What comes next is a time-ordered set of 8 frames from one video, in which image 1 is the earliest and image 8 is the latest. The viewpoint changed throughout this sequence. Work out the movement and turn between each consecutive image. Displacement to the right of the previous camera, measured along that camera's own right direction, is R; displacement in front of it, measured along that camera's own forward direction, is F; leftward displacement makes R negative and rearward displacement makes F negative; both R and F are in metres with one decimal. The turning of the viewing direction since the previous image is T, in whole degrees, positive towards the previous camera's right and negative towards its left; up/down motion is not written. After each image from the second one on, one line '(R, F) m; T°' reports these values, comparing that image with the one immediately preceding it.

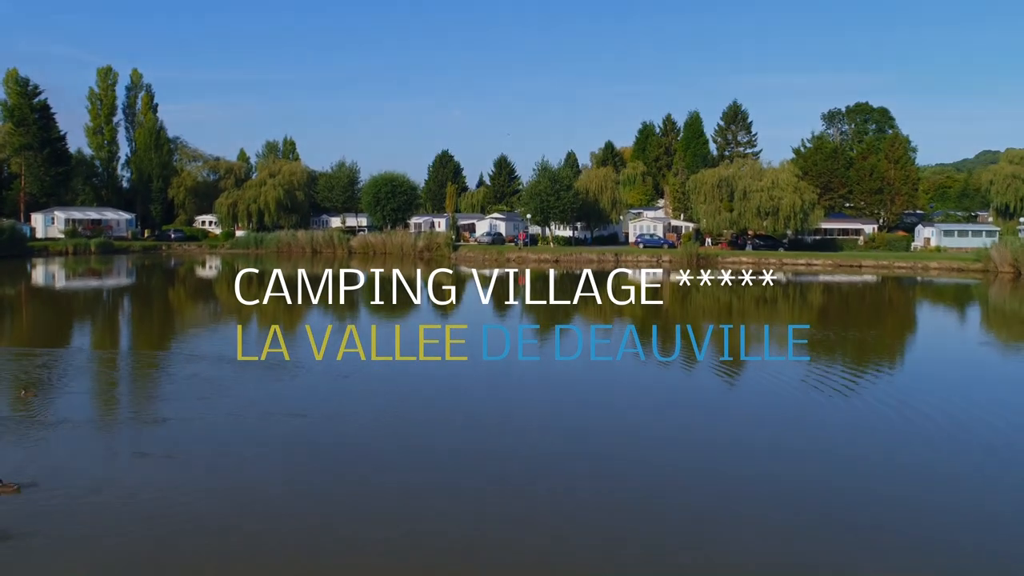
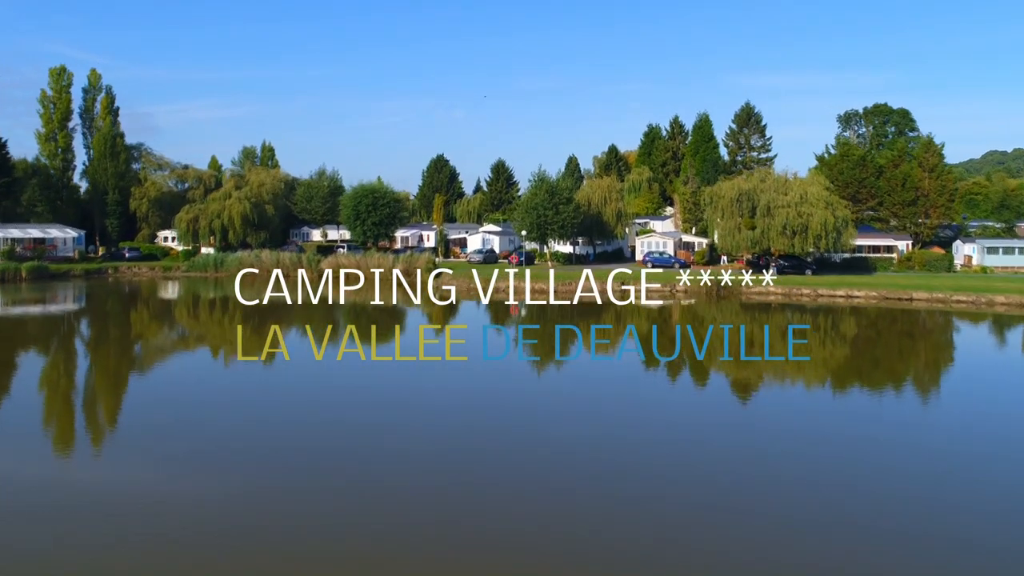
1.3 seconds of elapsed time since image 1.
(+0.6, +5.9) m; 0°
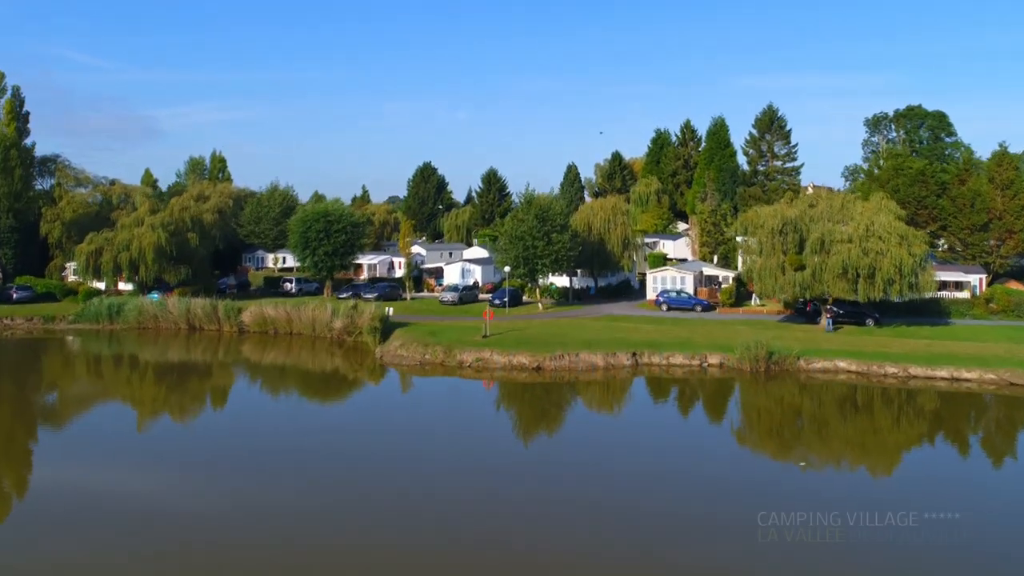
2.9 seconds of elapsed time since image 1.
(+1.1, +10.1) m; 0°
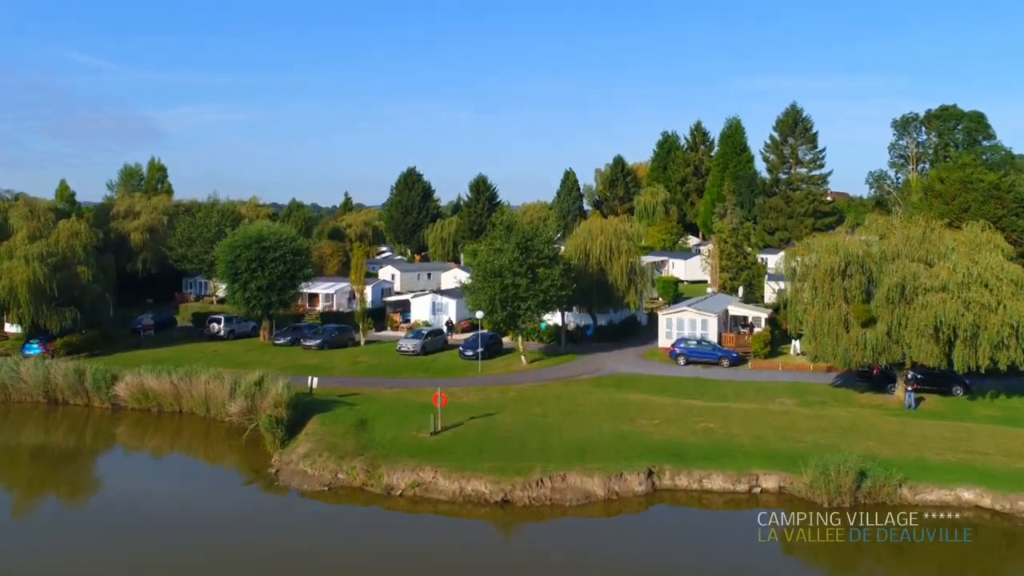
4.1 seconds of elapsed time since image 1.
(+1.2, +9.0) m; 0°
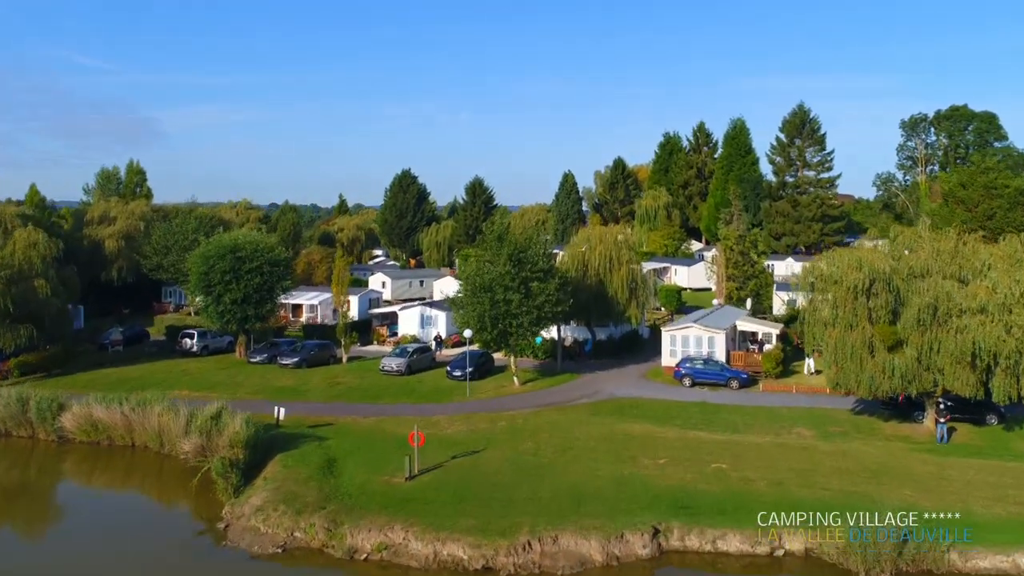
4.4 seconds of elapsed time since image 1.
(+0.4, +2.5) m; 0°
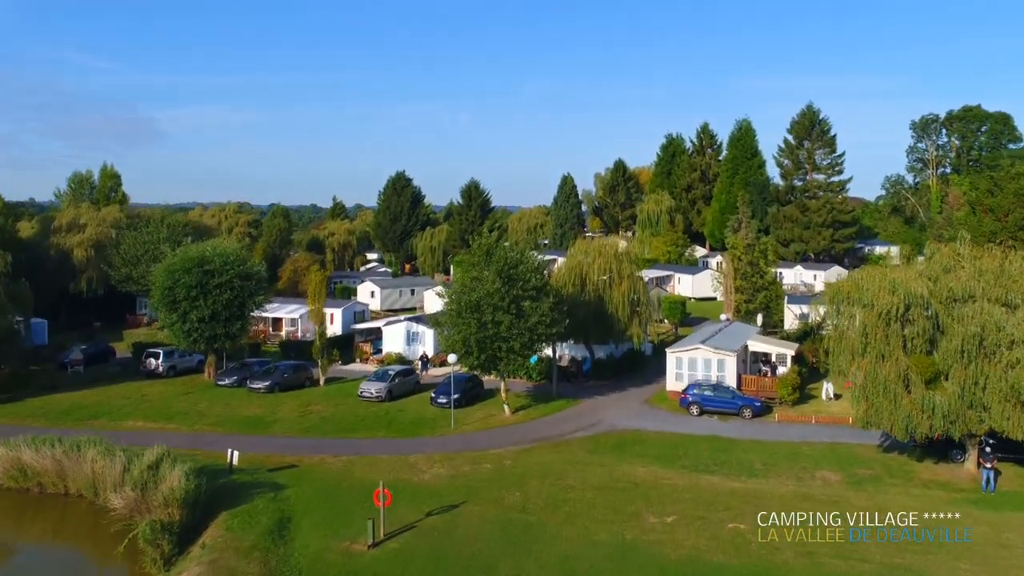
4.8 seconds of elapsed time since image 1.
(+0.4, +2.8) m; 0°
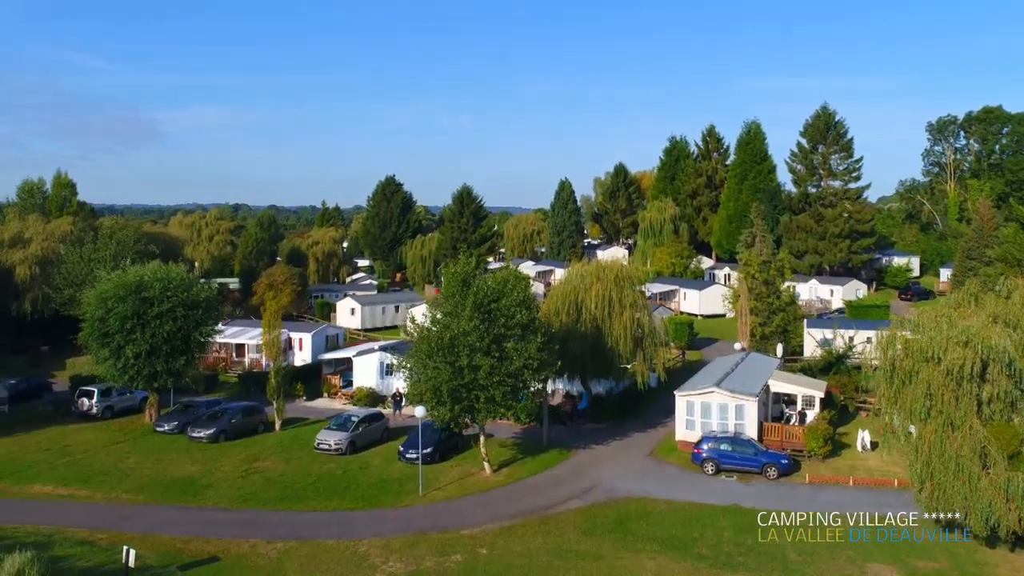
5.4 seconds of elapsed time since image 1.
(+0.6, +4.3) m; 0°
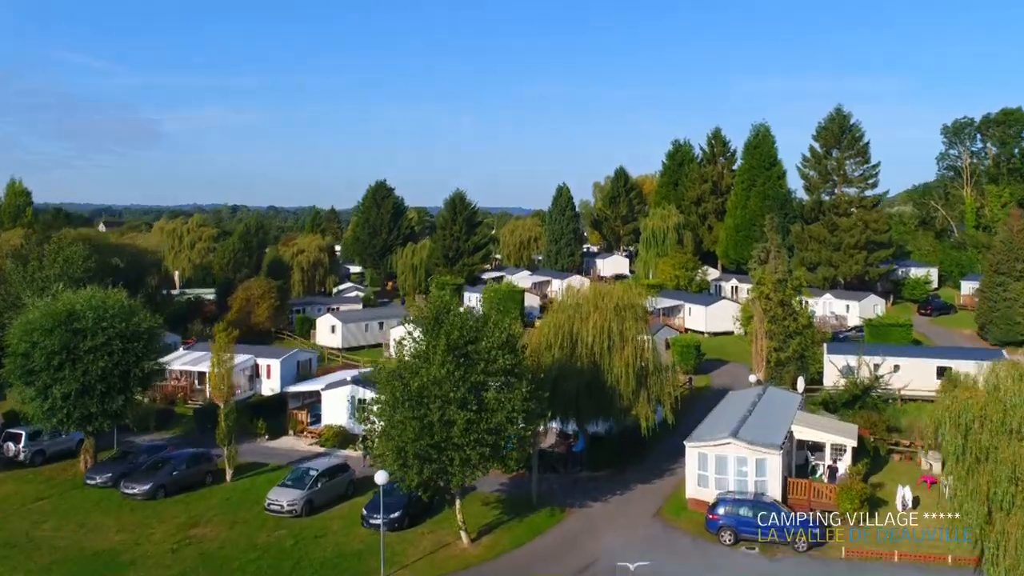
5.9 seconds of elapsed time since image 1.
(+0.5, +3.6) m; 0°
